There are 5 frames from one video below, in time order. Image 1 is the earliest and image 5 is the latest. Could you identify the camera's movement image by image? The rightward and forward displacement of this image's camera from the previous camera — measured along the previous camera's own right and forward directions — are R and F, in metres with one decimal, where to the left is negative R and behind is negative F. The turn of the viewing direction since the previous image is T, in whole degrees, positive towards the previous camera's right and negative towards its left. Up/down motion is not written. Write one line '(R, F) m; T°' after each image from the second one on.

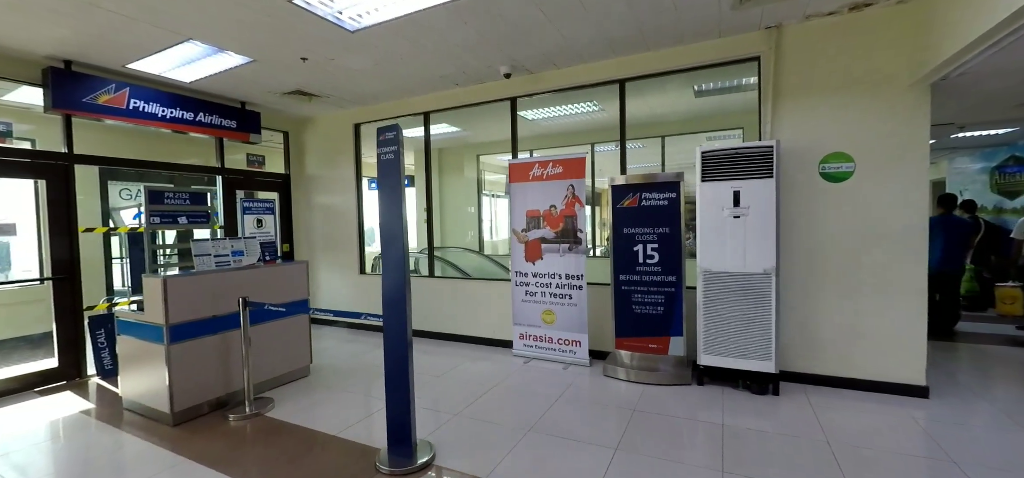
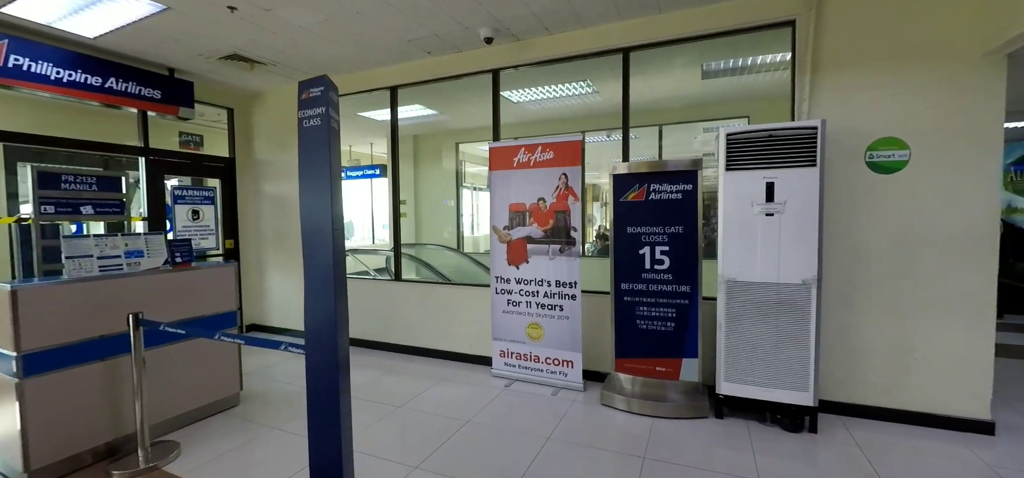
(0.0, +0.7) m; +2°
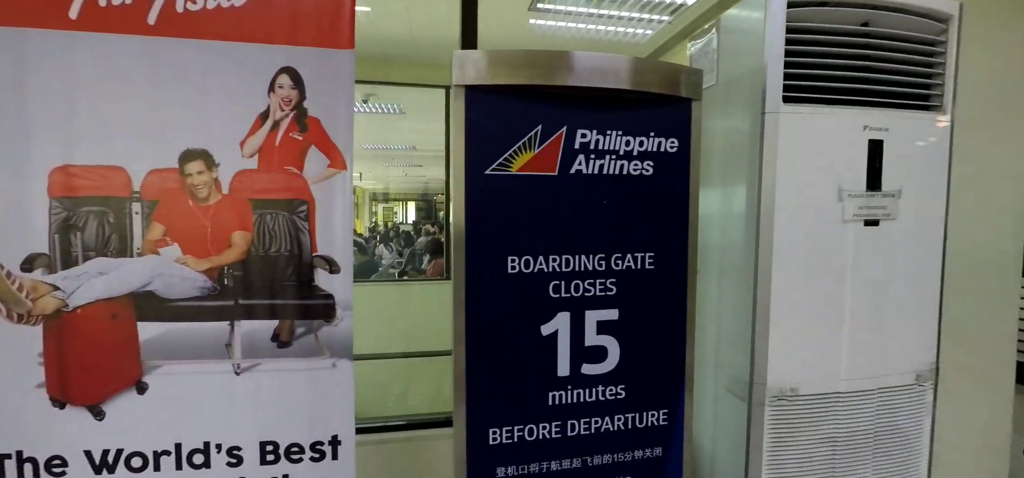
(+0.3, +2.4) m; +33°
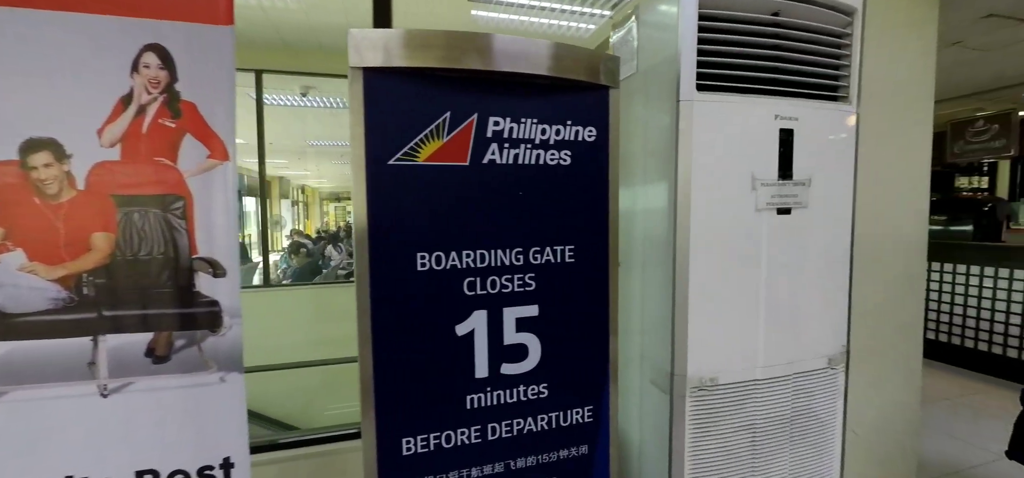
(+0.1, +0.1) m; +6°
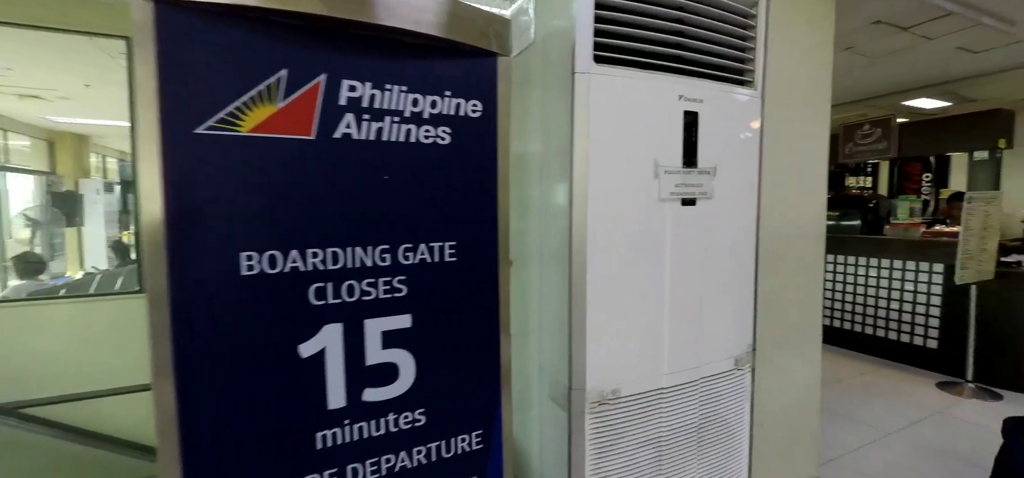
(+0.1, +0.2) m; +8°
